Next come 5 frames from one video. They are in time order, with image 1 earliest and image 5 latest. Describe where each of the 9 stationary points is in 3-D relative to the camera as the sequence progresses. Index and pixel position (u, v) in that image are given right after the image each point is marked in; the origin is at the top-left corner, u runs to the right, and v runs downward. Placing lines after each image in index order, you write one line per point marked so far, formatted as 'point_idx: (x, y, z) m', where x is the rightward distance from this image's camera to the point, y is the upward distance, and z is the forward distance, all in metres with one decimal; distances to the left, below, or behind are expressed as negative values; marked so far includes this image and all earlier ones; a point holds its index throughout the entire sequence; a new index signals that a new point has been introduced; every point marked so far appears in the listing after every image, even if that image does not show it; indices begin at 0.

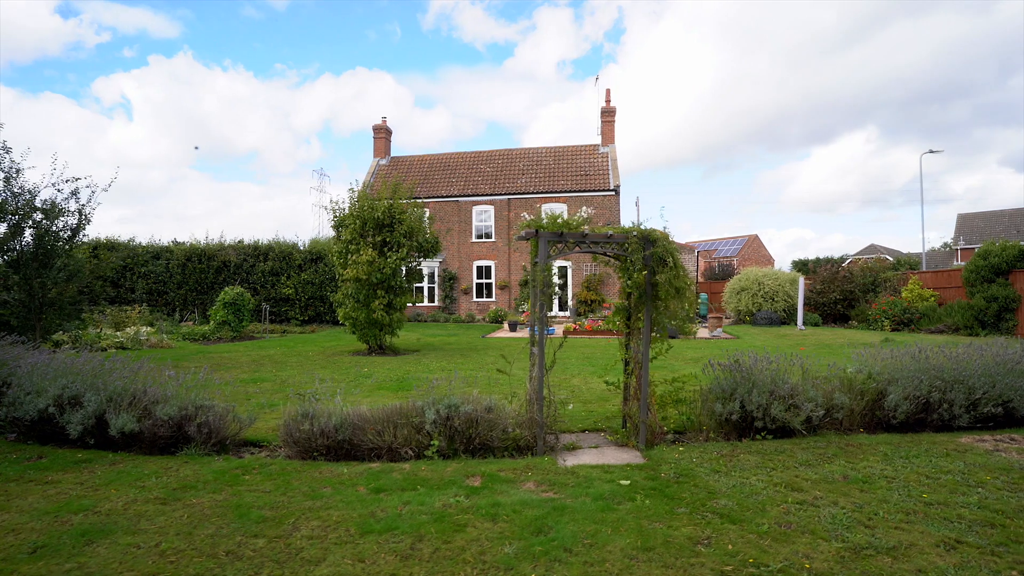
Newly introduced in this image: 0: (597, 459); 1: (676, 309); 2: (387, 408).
0: (+0.8, -1.7, +5.8) m
1: (+1.7, -0.2, +5.9) m
2: (-1.3, -1.3, +6.1) m
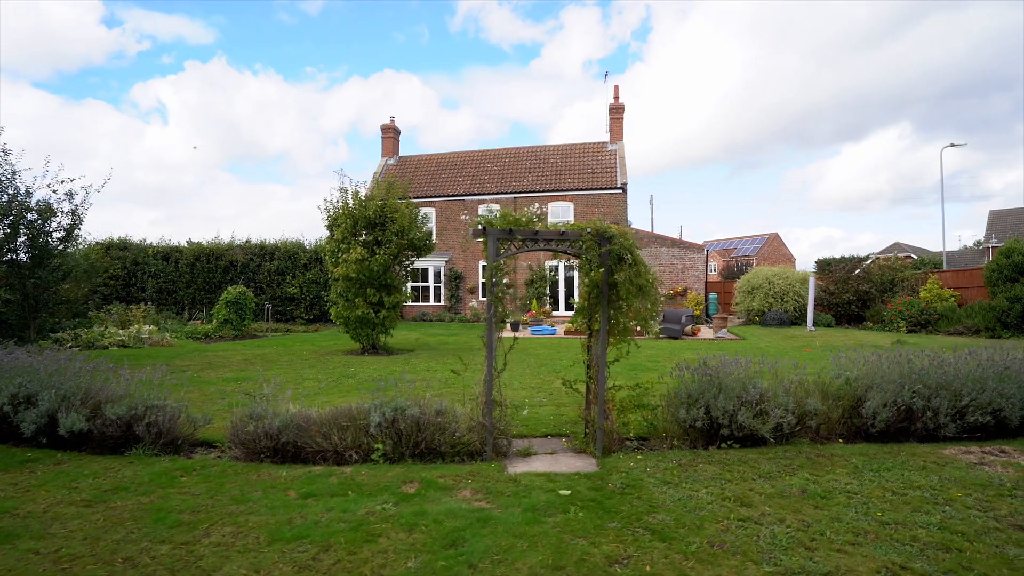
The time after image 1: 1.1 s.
0: (+0.3, -1.7, +5.5) m
1: (+1.2, -0.2, +5.6) m
2: (-1.8, -1.2, +6.0) m
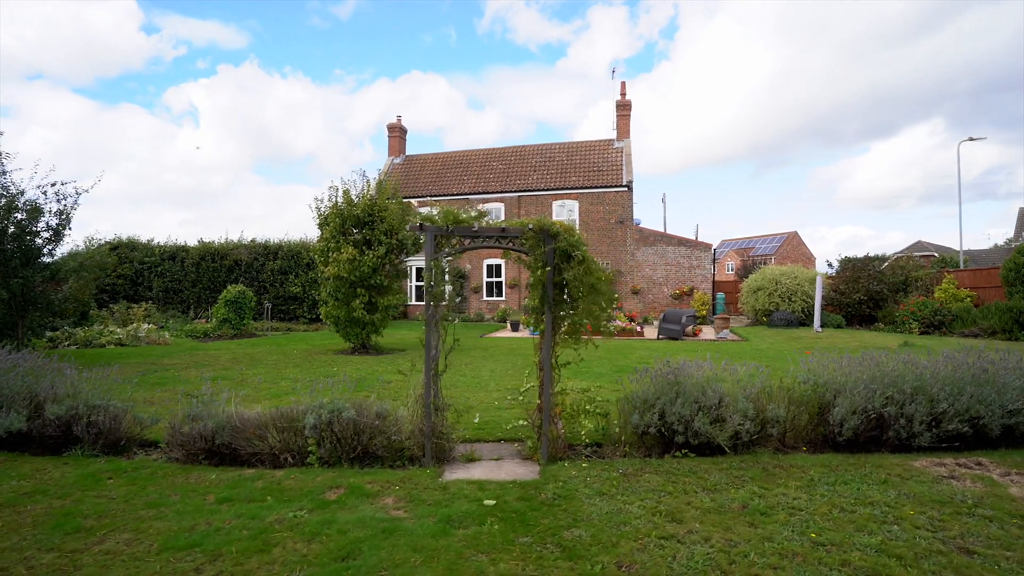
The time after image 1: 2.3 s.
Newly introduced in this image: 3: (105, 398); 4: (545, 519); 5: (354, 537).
0: (-0.2, -1.7, +5.3) m
1: (+0.7, -0.2, +5.3) m
2: (-2.4, -1.2, +5.8) m
3: (-4.3, -1.2, +6.1) m
4: (+0.2, -1.7, +4.2) m
5: (-1.1, -1.7, +4.0) m
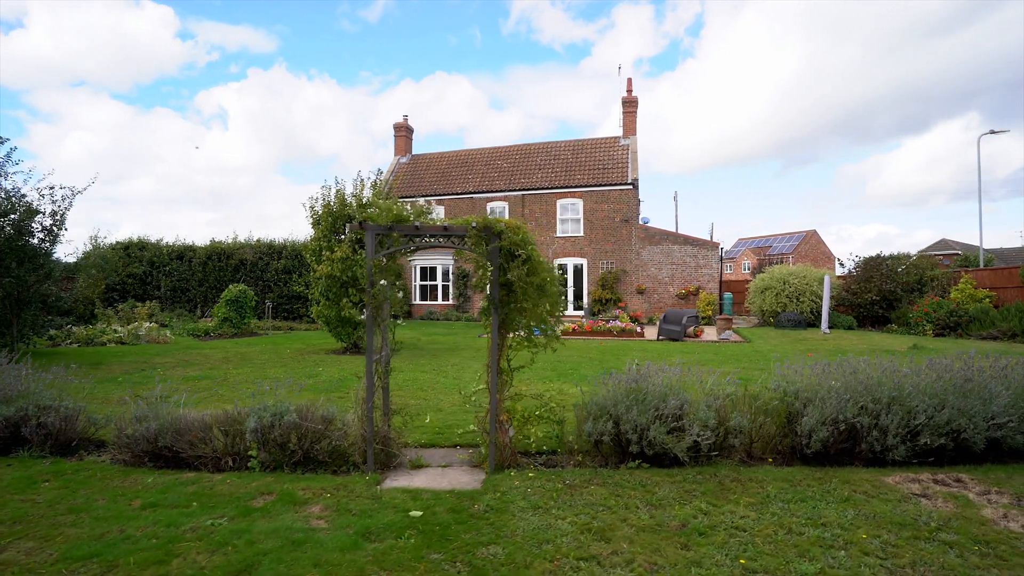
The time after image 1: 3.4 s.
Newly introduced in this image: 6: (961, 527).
0: (-0.7, -1.7, +5.0) m
1: (+0.2, -0.2, +5.0) m
2: (-2.8, -1.2, +5.6) m
3: (-4.7, -1.1, +6.1) m
4: (-0.3, -1.7, +3.9) m
5: (-1.6, -1.7, +3.8) m
6: (+2.8, -1.5, +3.7) m
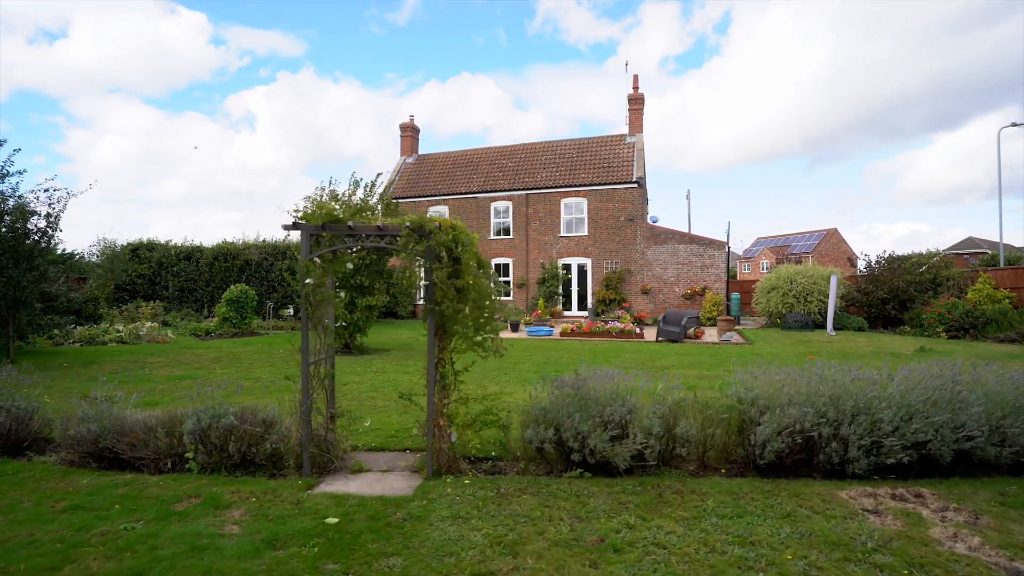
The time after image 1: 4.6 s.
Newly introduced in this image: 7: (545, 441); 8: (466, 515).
0: (-1.3, -1.7, +4.9) m
1: (-0.4, -0.2, +4.8) m
2: (-3.3, -1.2, +5.6) m
3: (-5.2, -1.1, +6.1) m
4: (-0.9, -1.6, +3.8) m
5: (-2.2, -1.7, +3.6) m
6: (+2.3, -1.5, +3.4) m
7: (+0.3, -1.3, +4.9) m
8: (-0.3, -1.6, +4.1) m
